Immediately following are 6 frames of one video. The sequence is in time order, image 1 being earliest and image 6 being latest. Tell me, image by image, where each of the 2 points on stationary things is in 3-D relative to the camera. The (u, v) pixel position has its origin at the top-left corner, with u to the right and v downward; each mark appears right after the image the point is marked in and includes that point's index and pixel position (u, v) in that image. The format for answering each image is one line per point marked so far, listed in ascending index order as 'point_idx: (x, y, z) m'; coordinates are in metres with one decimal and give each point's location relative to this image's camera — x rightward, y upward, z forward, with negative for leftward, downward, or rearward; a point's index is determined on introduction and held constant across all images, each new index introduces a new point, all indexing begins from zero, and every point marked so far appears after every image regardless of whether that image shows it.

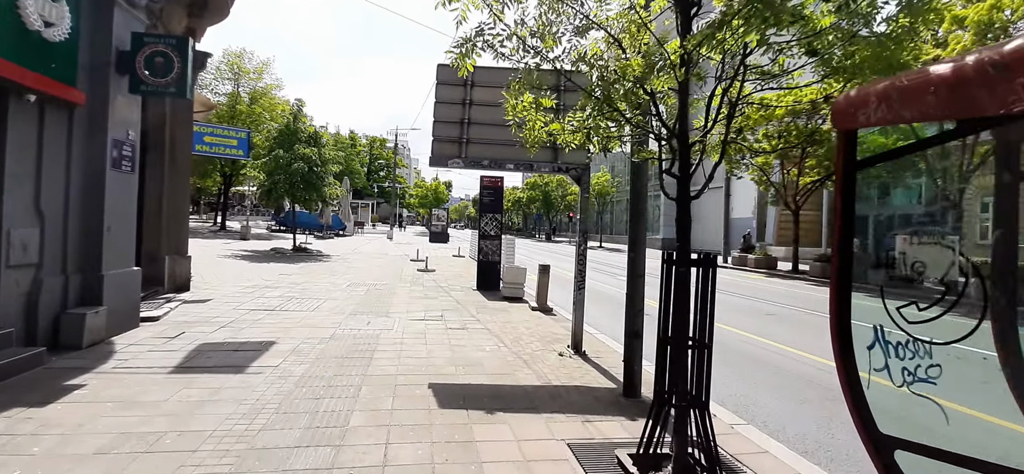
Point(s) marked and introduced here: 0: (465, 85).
0: (-0.8, +2.4, +7.8) m
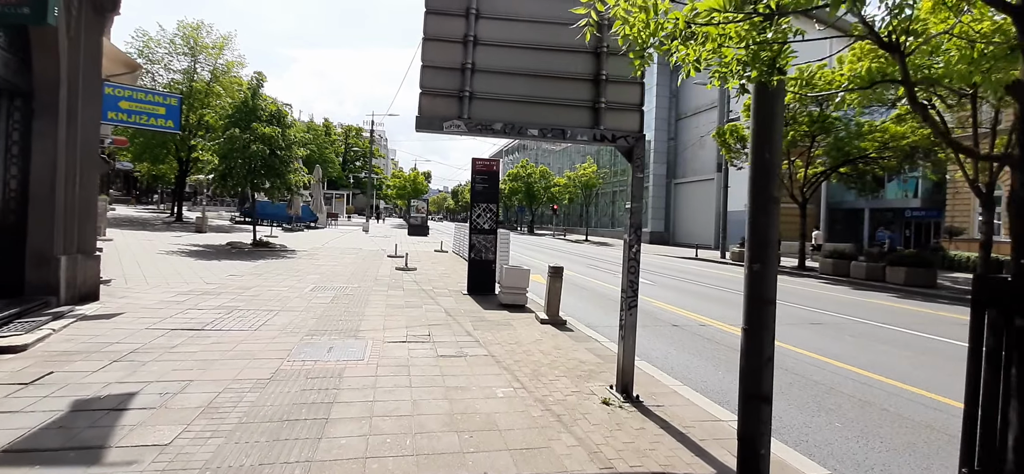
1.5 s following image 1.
0: (-0.5, +2.5, +5.5) m
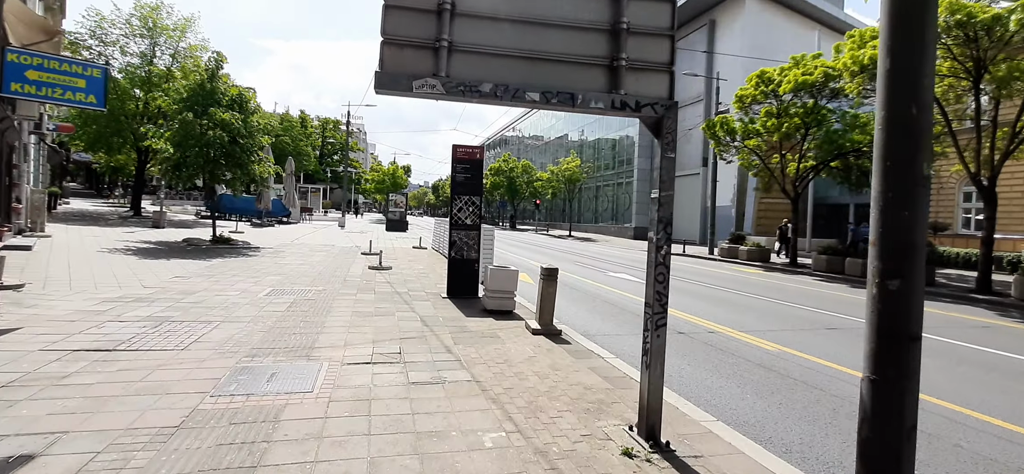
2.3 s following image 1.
0: (-0.6, +2.5, +4.1) m
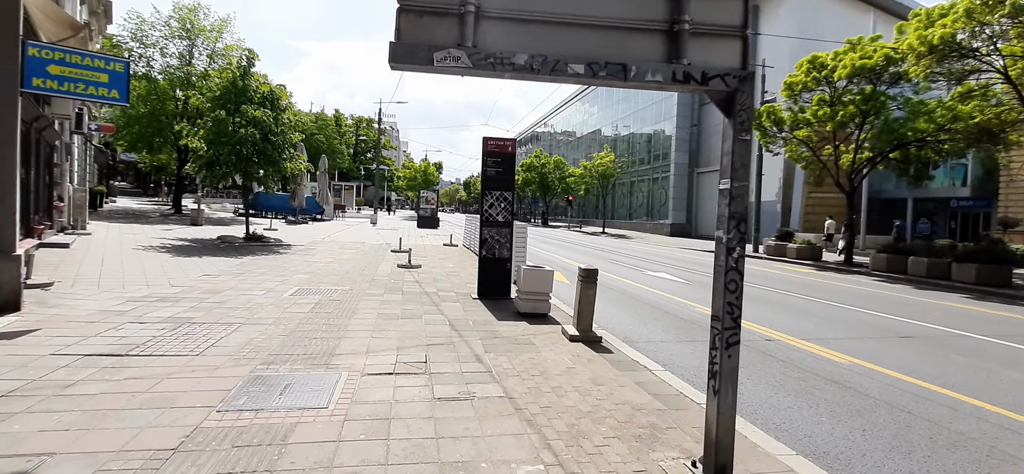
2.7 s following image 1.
0: (-0.3, +2.5, +3.5) m
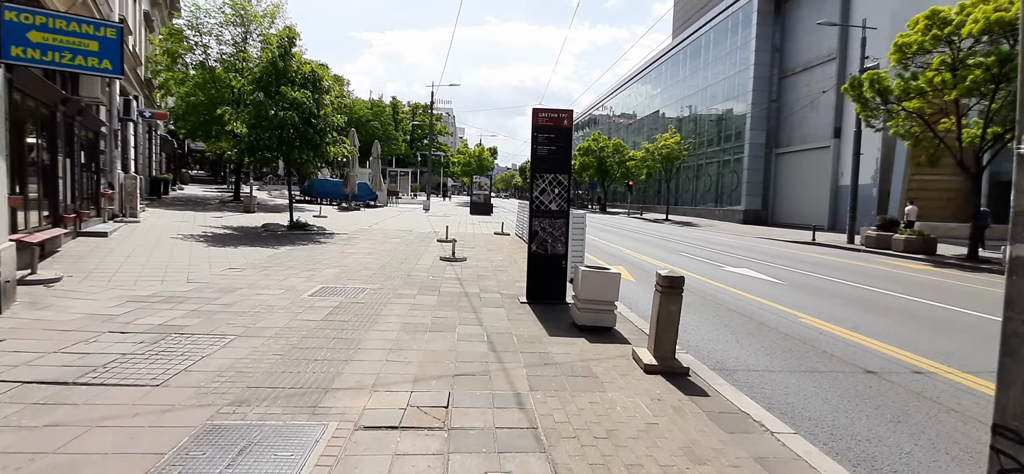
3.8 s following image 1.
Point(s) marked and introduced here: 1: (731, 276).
0: (-0.1, +2.4, +1.8) m
1: (+6.2, -1.1, +13.9) m
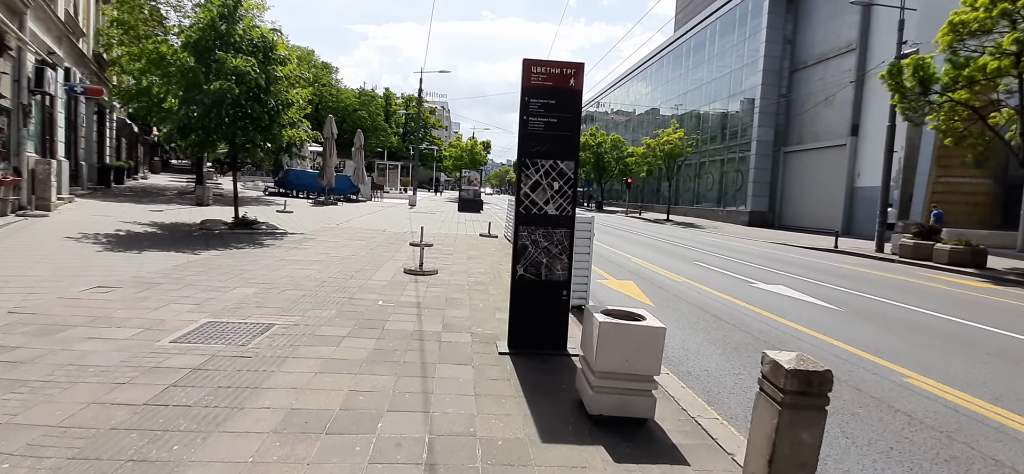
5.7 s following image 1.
0: (-0.2, +2.2, -1.1) m
1: (+5.9, -1.4, +11.2) m
